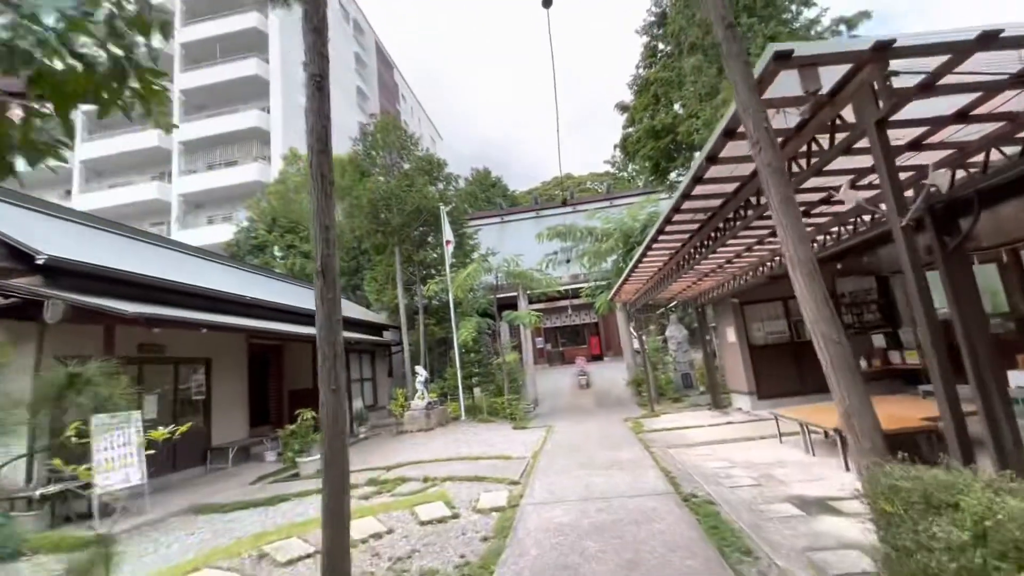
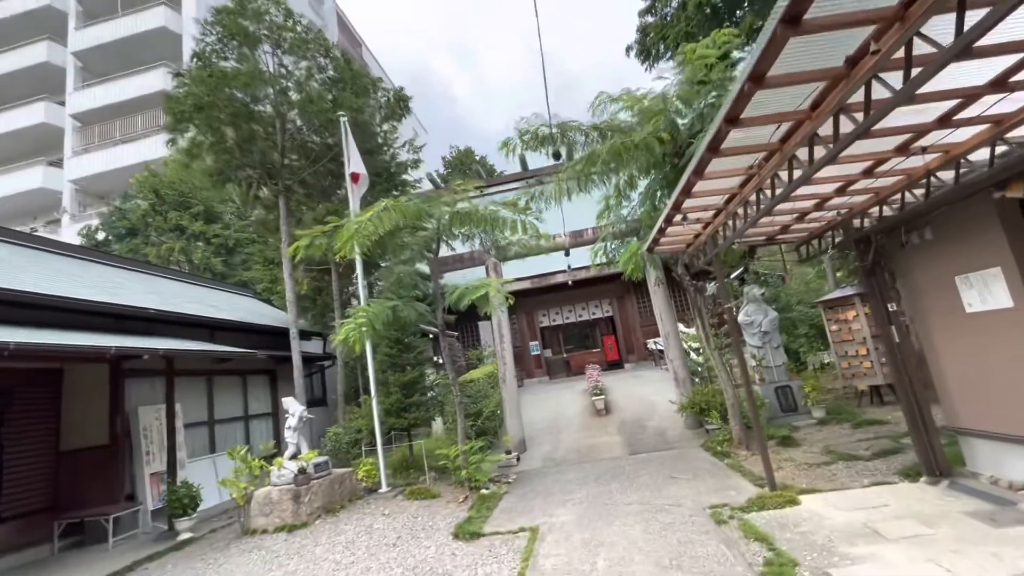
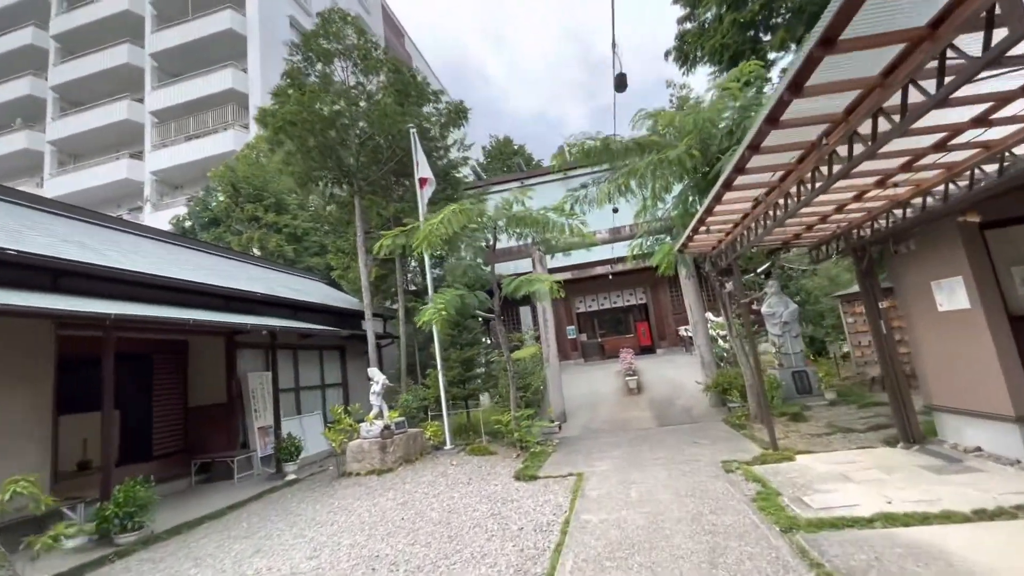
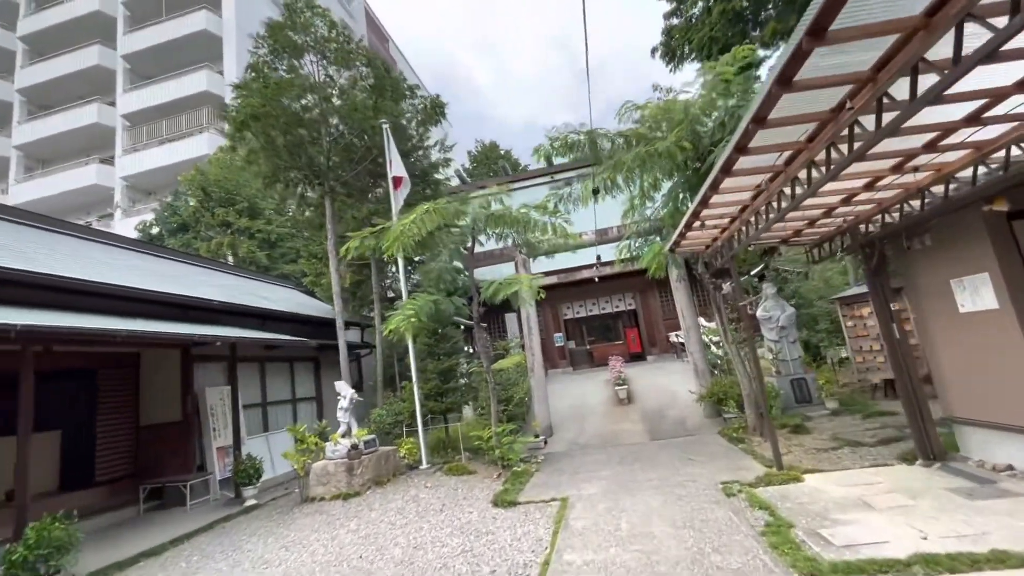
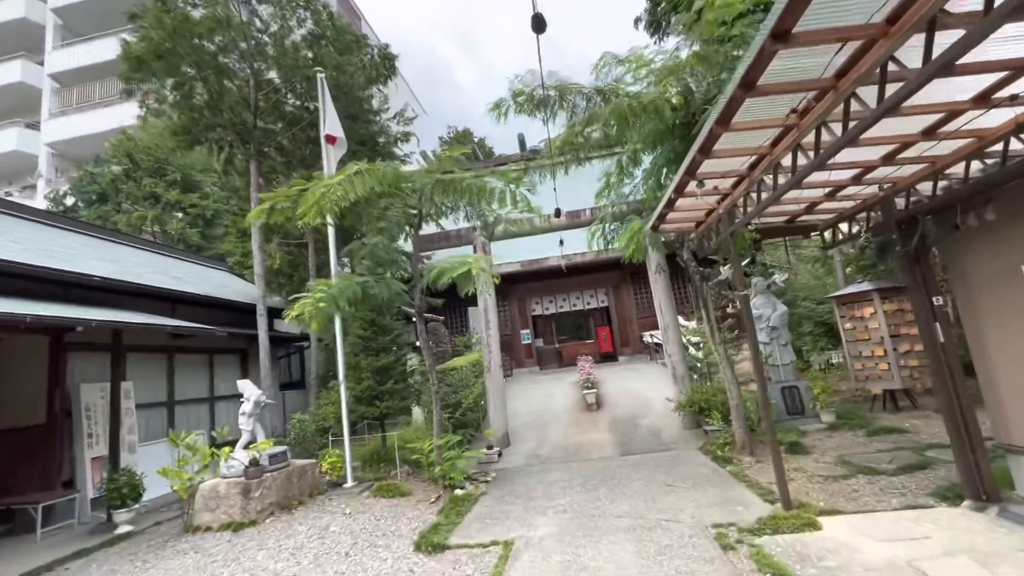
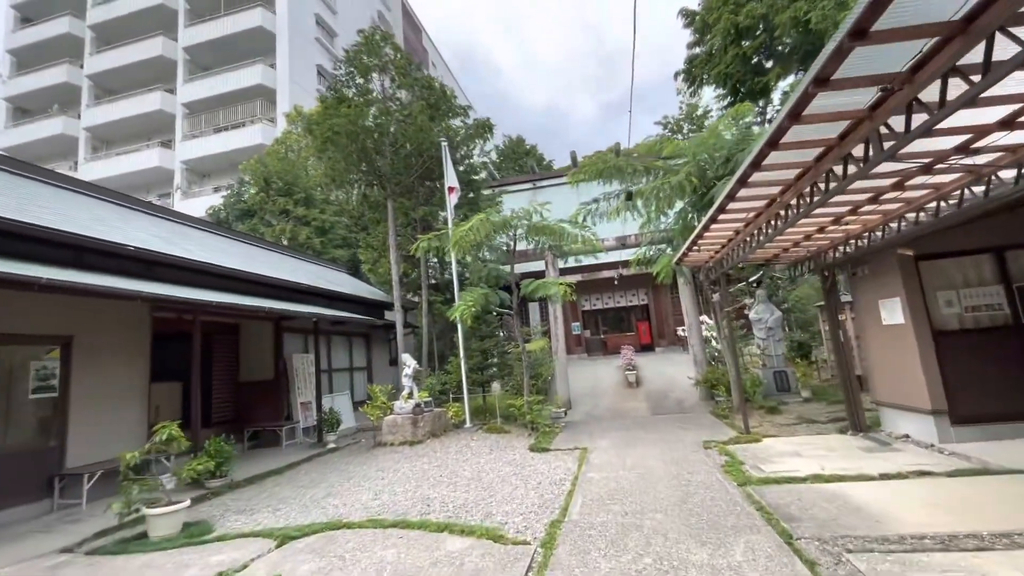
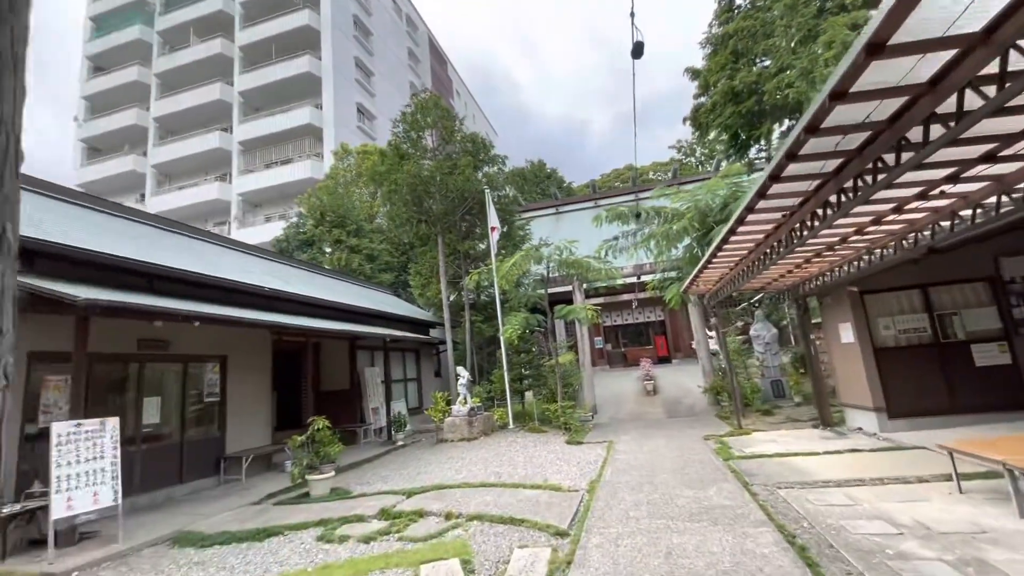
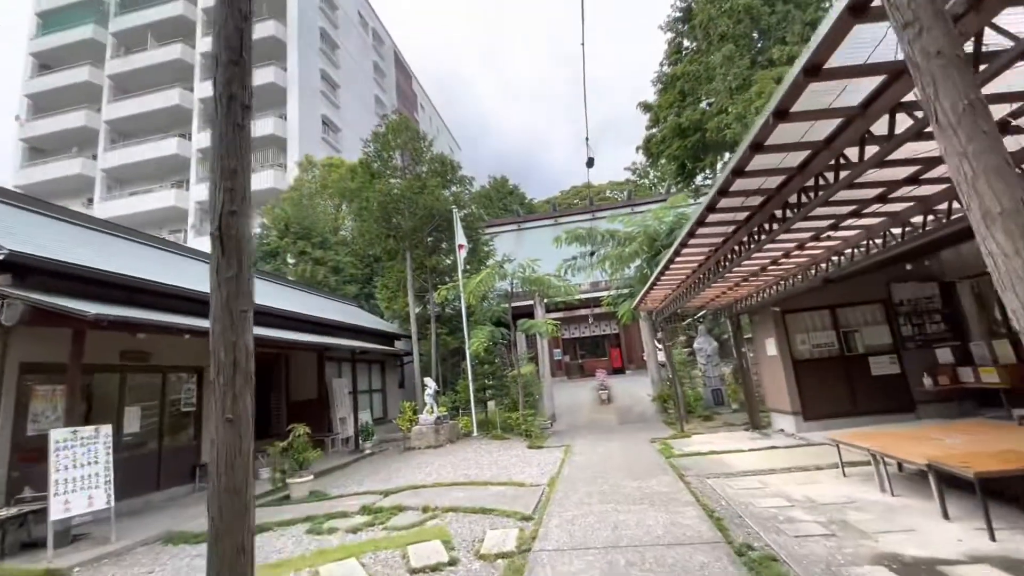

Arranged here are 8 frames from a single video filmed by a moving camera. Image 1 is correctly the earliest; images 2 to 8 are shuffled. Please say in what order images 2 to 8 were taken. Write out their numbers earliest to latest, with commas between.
8, 7, 6, 3, 4, 2, 5
